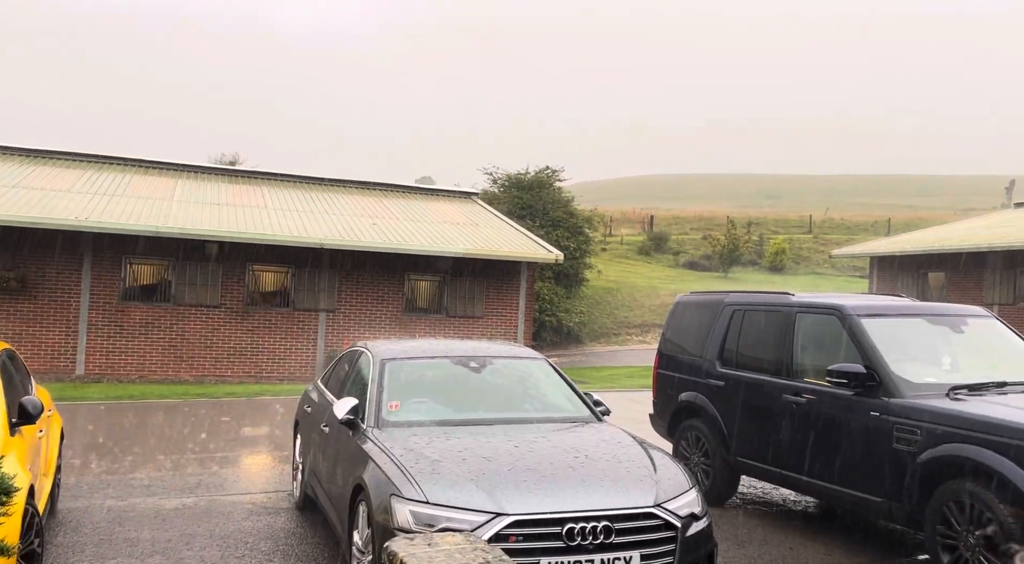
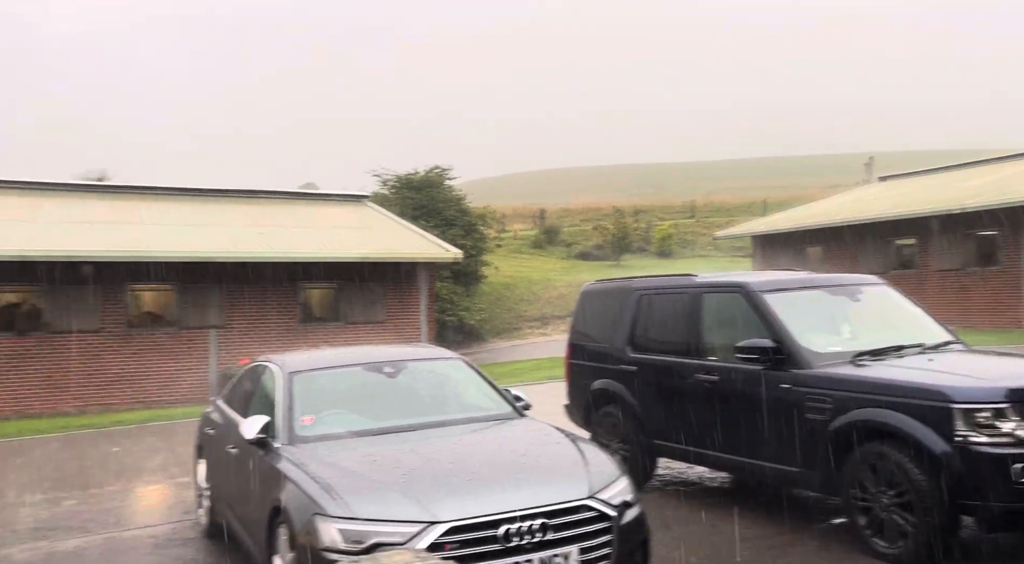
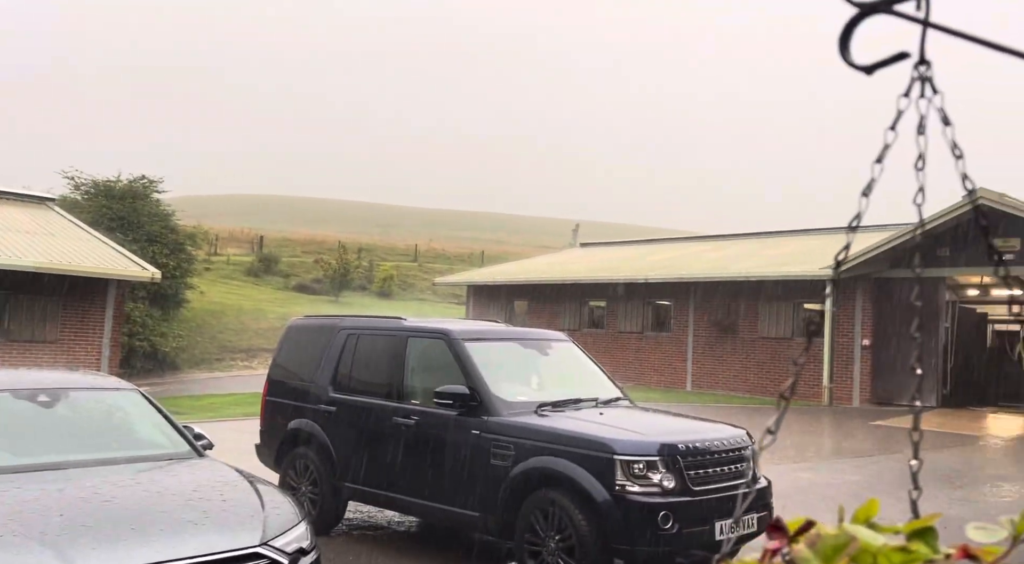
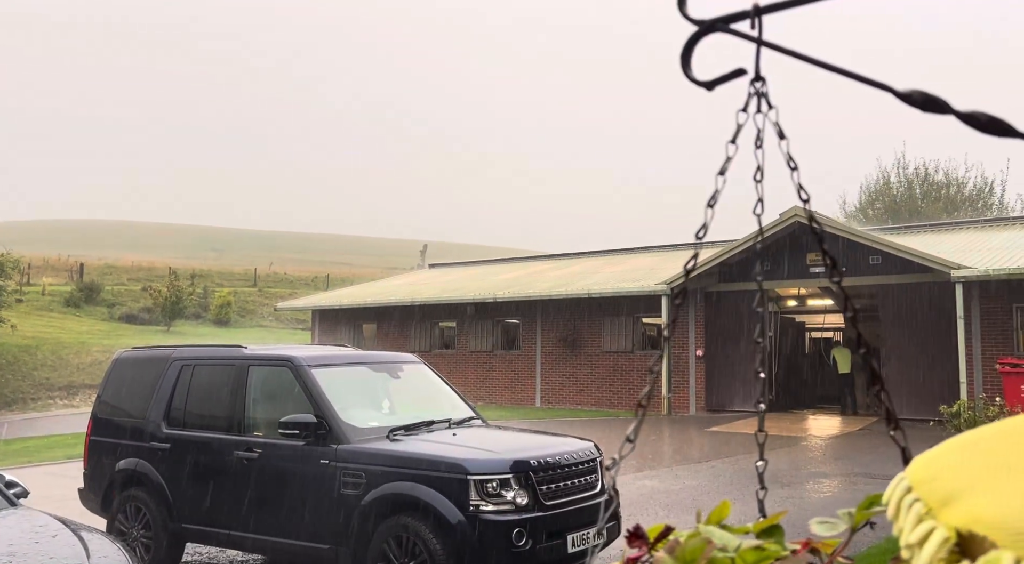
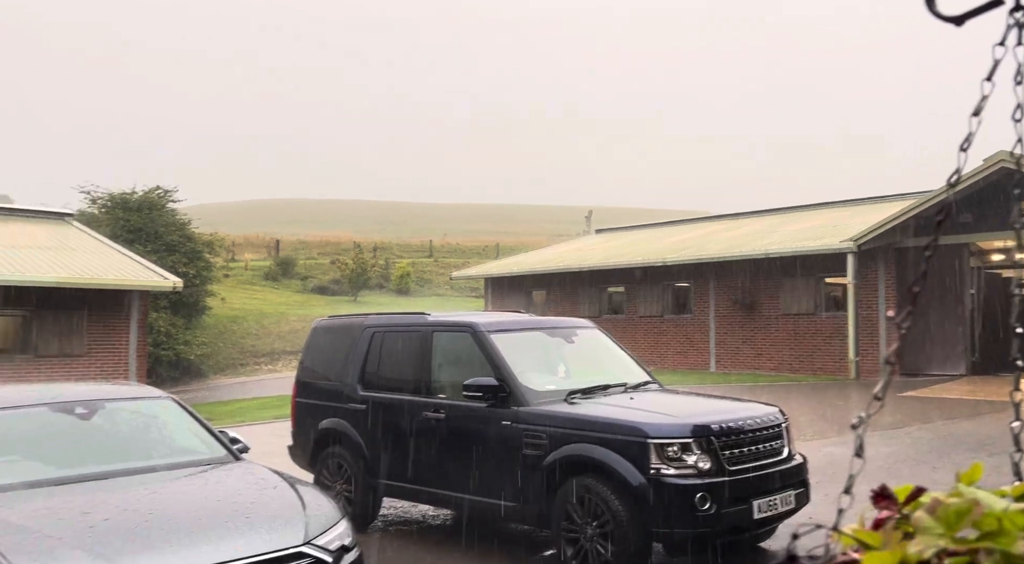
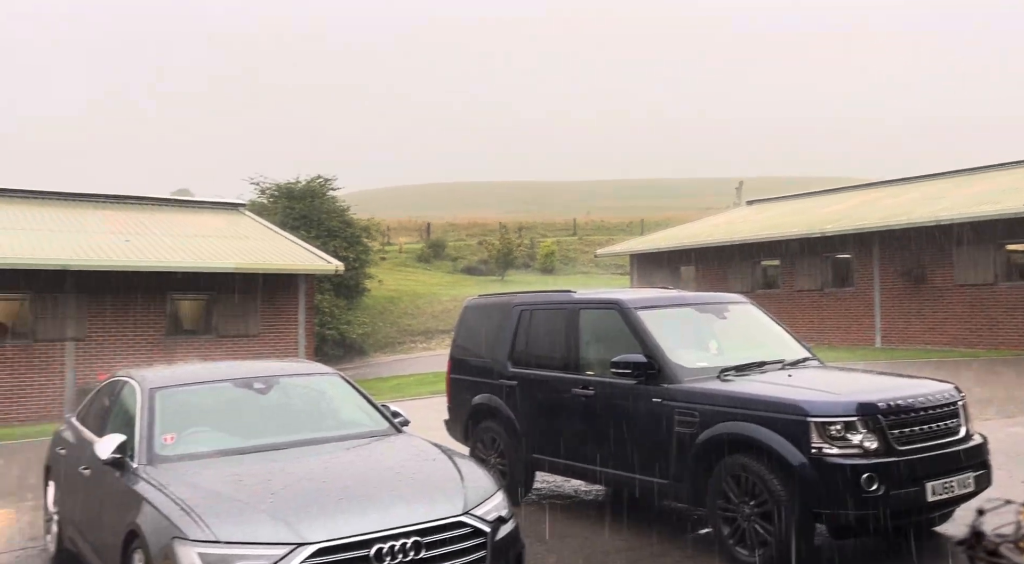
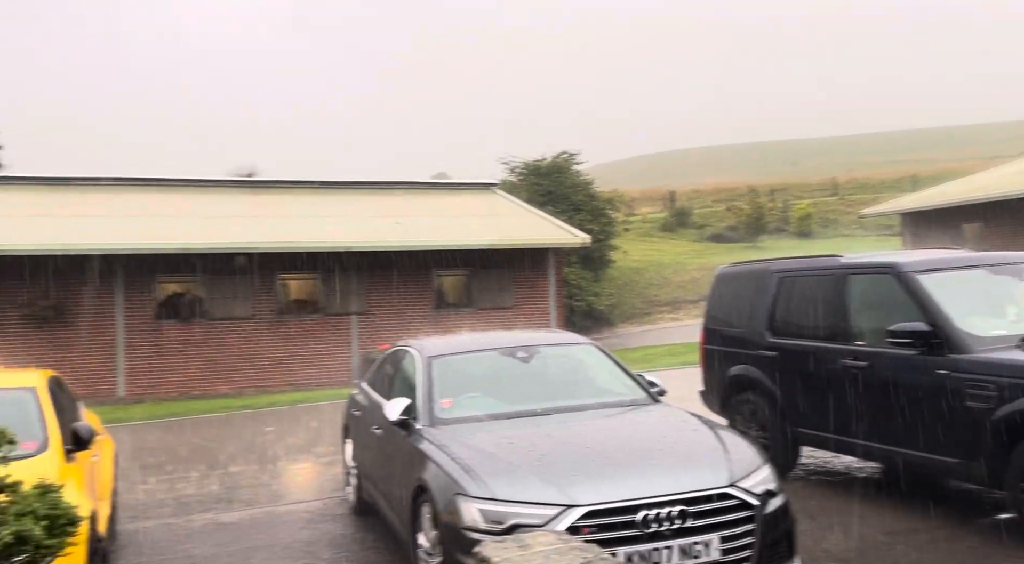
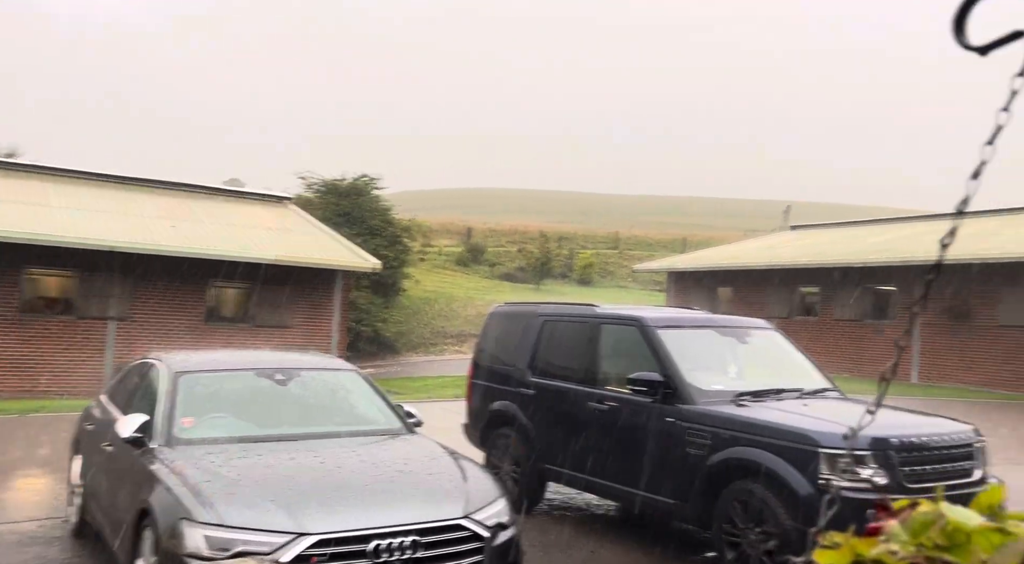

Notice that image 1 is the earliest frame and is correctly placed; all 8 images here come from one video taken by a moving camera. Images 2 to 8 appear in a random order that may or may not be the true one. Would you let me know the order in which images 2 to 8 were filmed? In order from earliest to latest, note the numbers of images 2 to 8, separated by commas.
8, 3, 4, 5, 6, 2, 7
